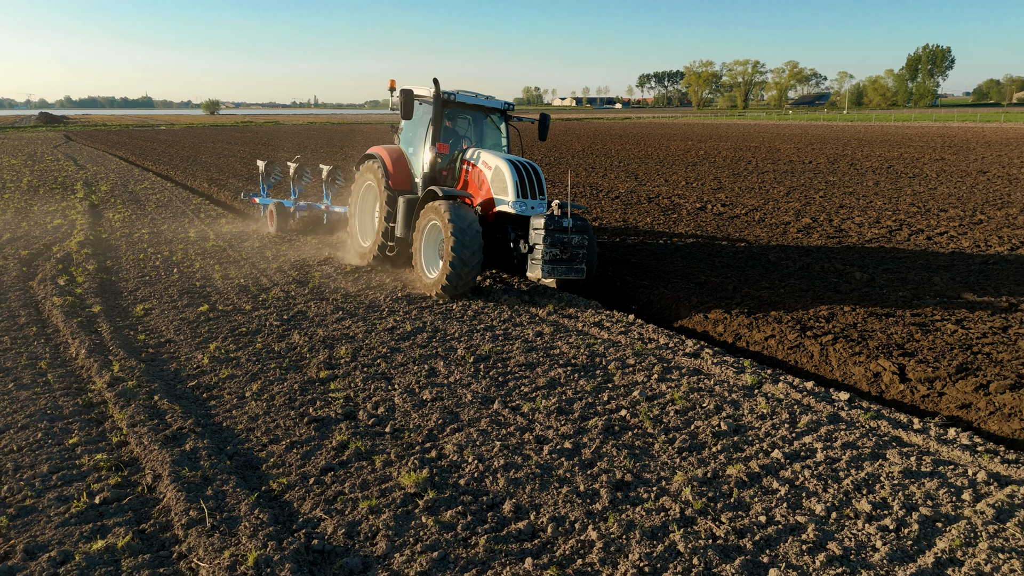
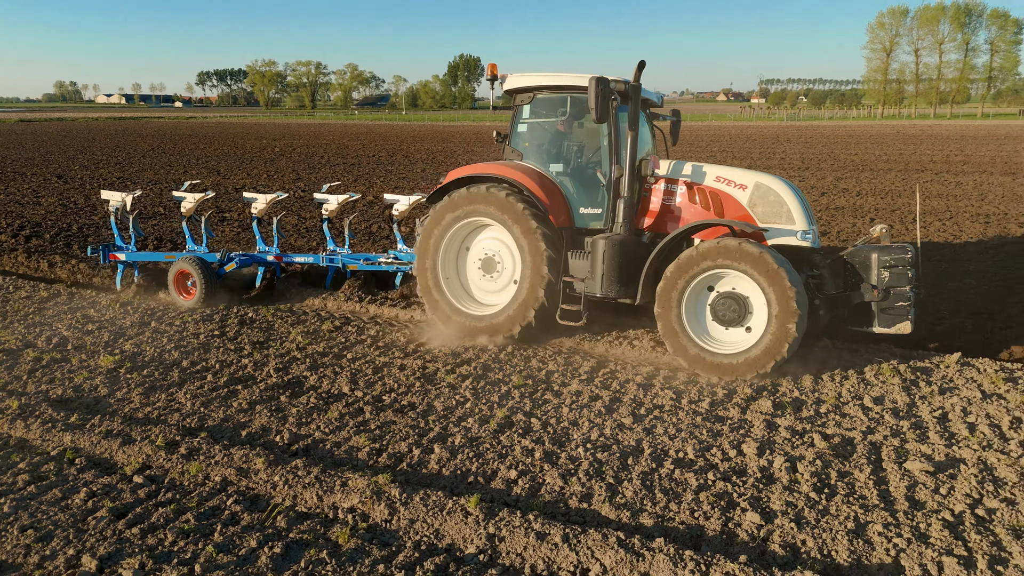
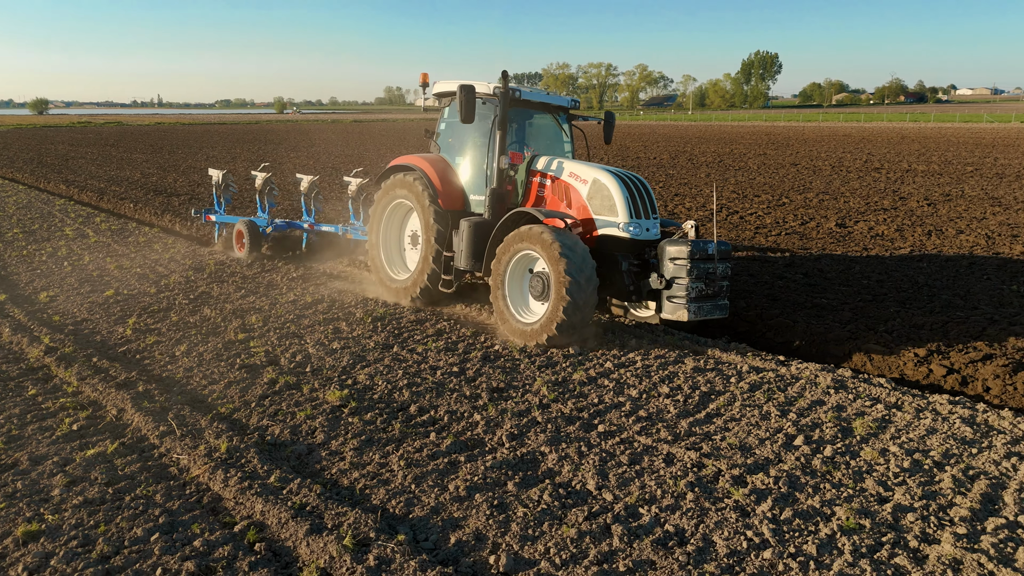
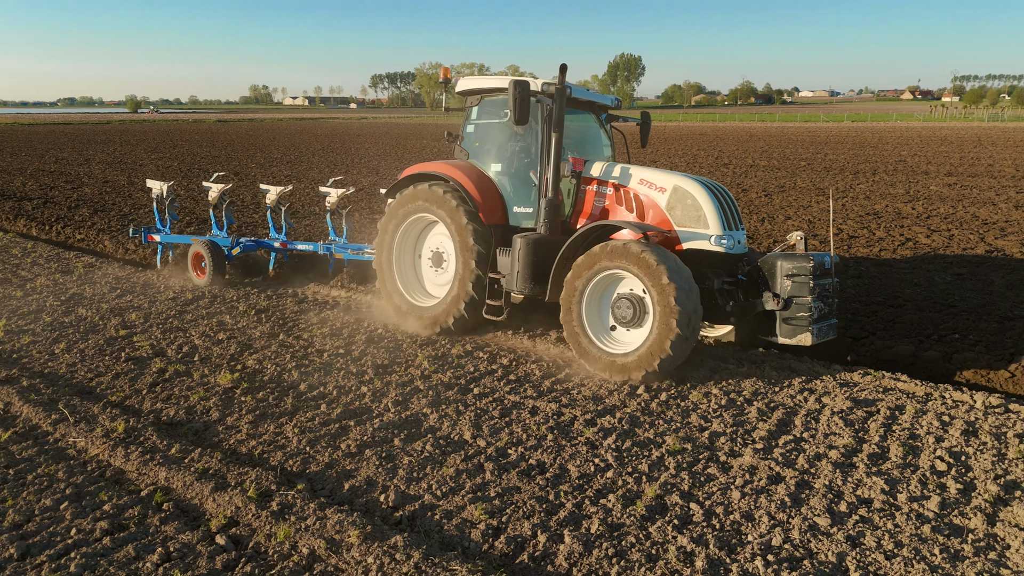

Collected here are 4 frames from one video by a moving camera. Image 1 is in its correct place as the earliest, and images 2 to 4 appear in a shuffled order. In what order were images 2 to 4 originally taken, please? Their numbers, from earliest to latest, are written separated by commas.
3, 4, 2
